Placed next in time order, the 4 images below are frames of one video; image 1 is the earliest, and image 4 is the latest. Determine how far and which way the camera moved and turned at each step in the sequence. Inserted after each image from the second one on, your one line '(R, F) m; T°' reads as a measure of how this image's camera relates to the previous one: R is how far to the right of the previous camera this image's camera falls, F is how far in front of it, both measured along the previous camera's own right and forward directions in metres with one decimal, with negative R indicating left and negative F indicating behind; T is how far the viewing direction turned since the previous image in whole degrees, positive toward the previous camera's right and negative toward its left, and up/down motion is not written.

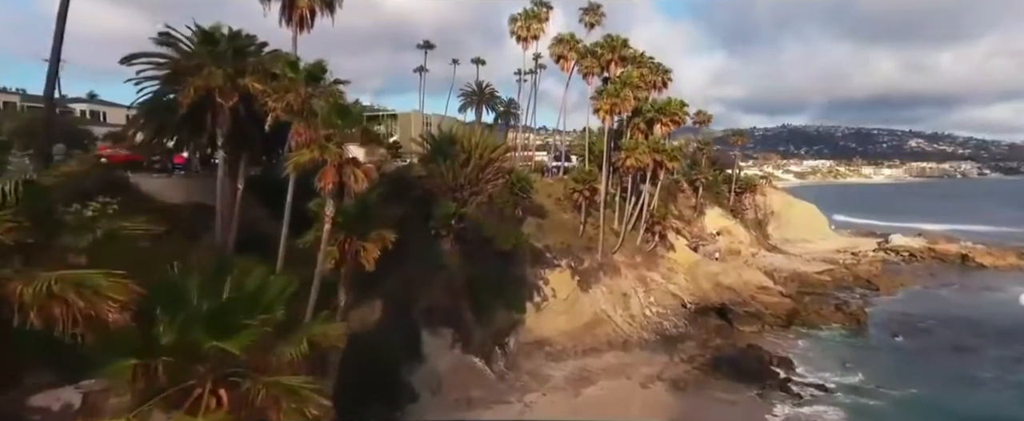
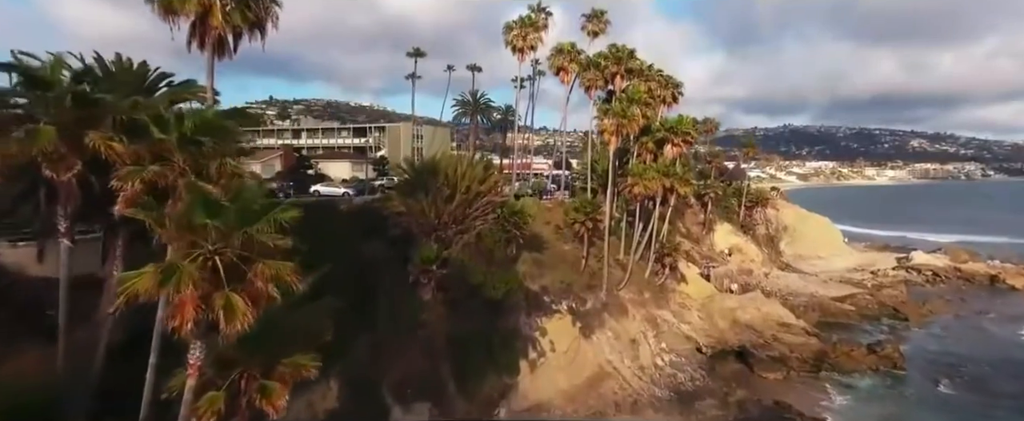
(+0.5, +4.1) m; 0°
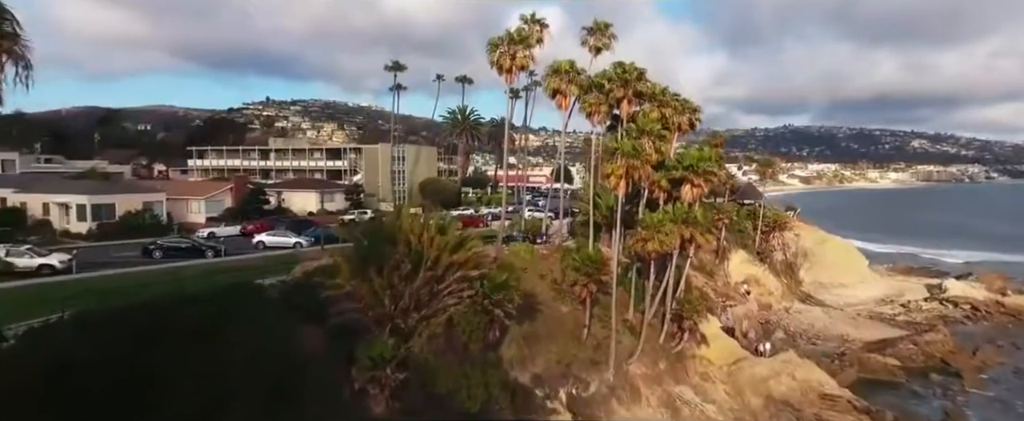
(+0.7, +6.3) m; 0°
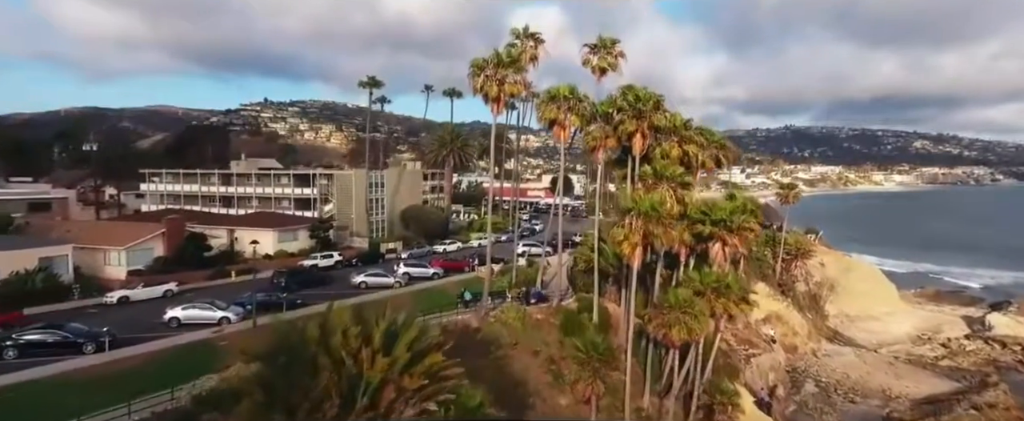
(+0.7, +6.3) m; 0°
